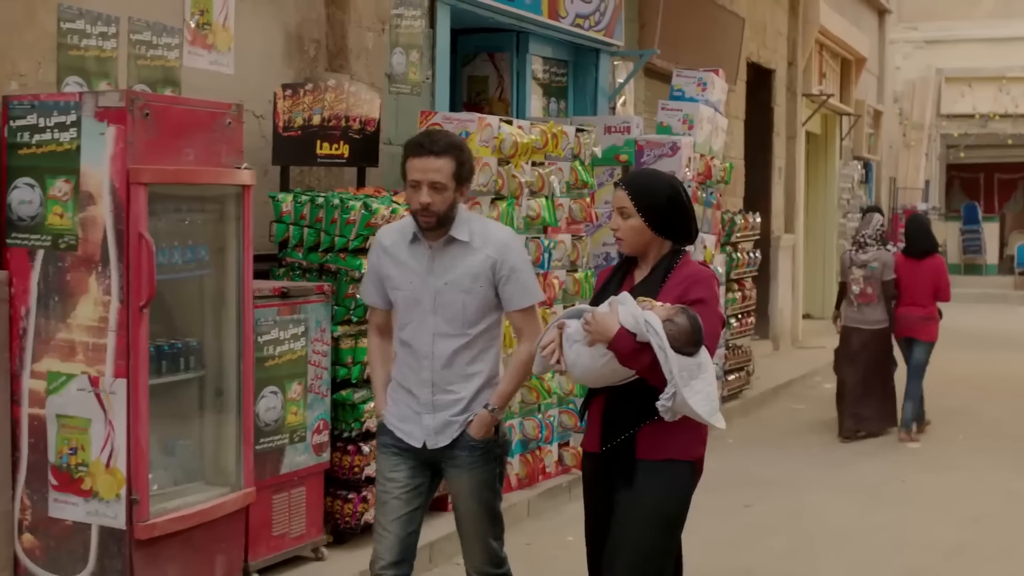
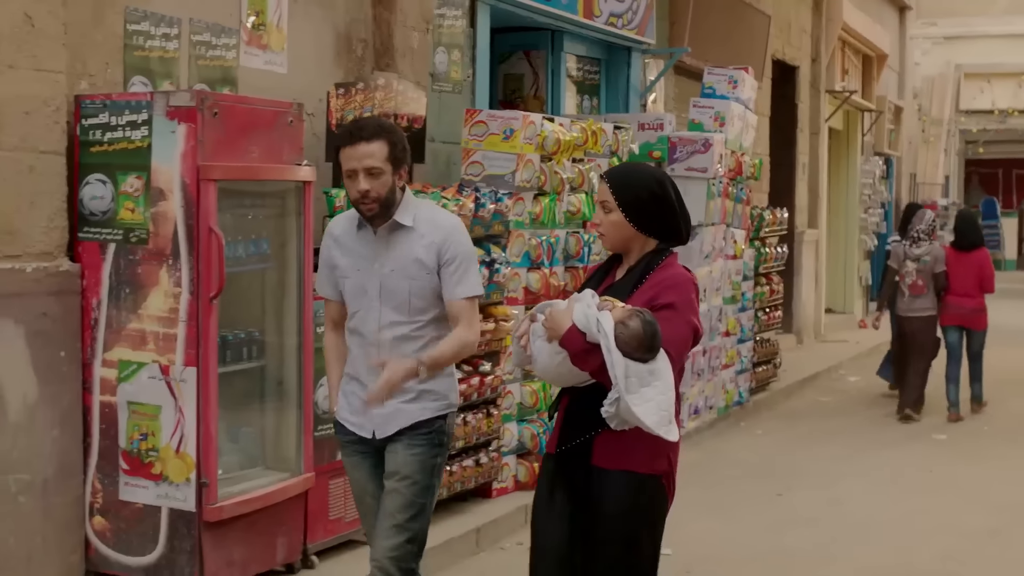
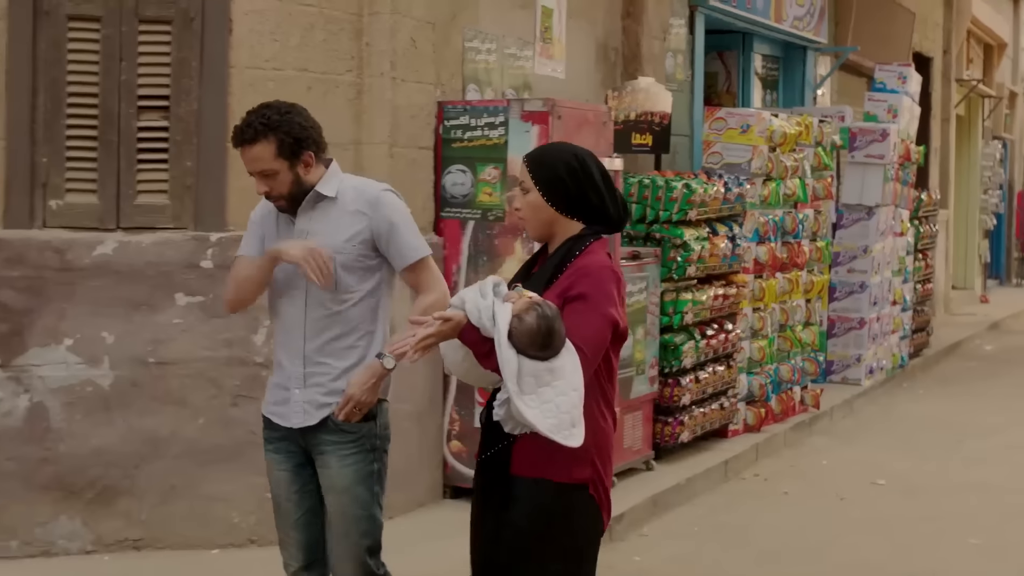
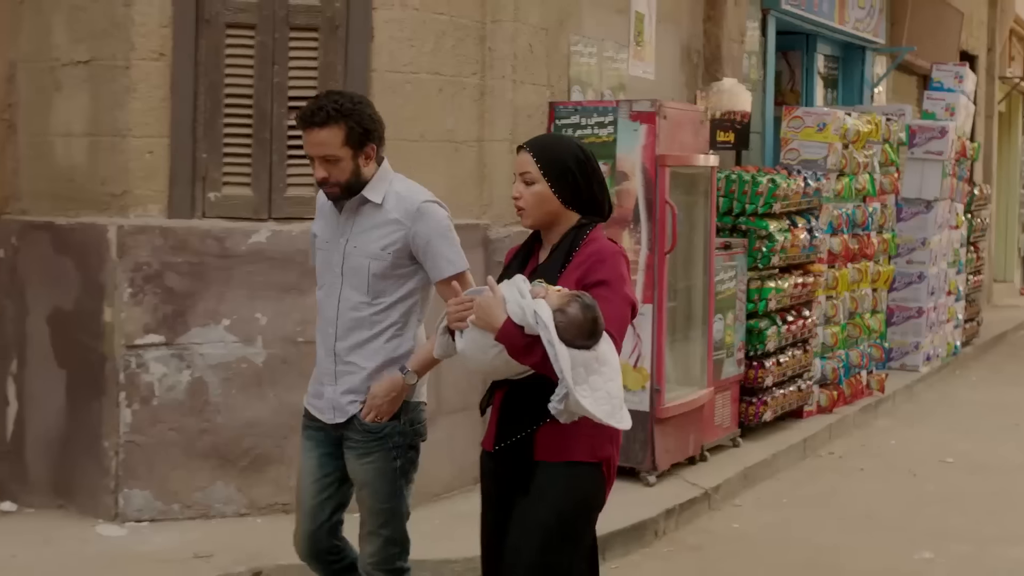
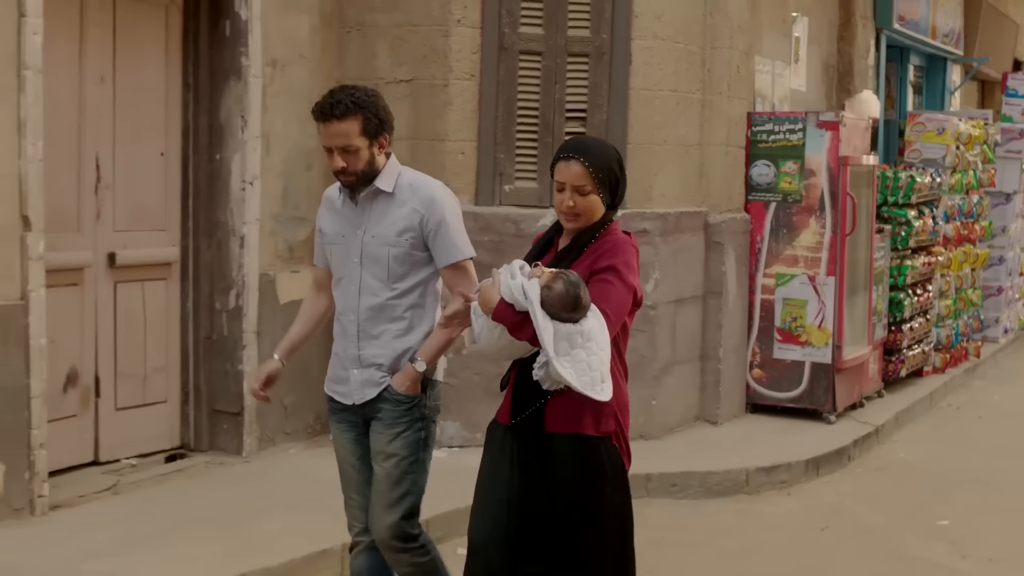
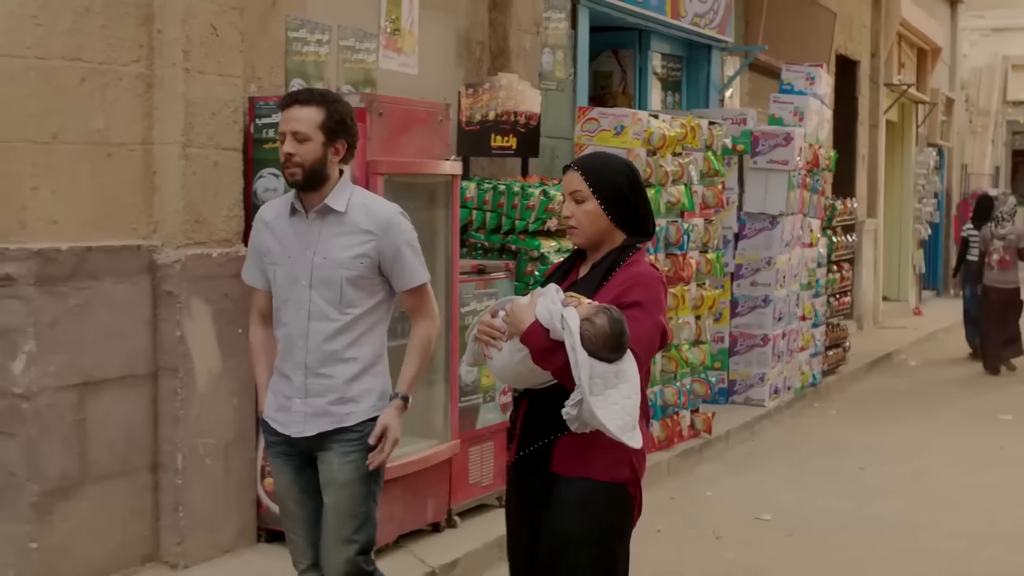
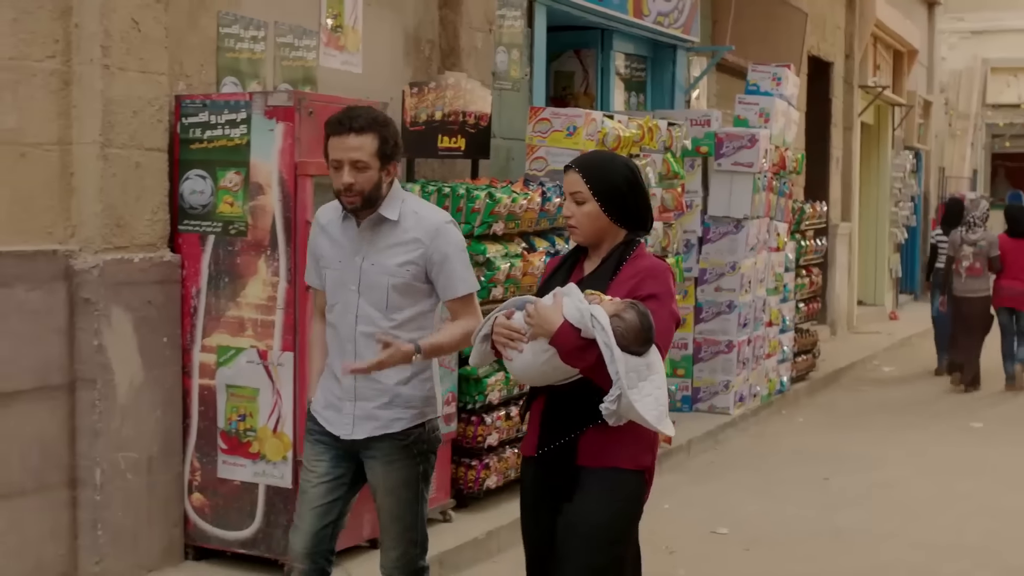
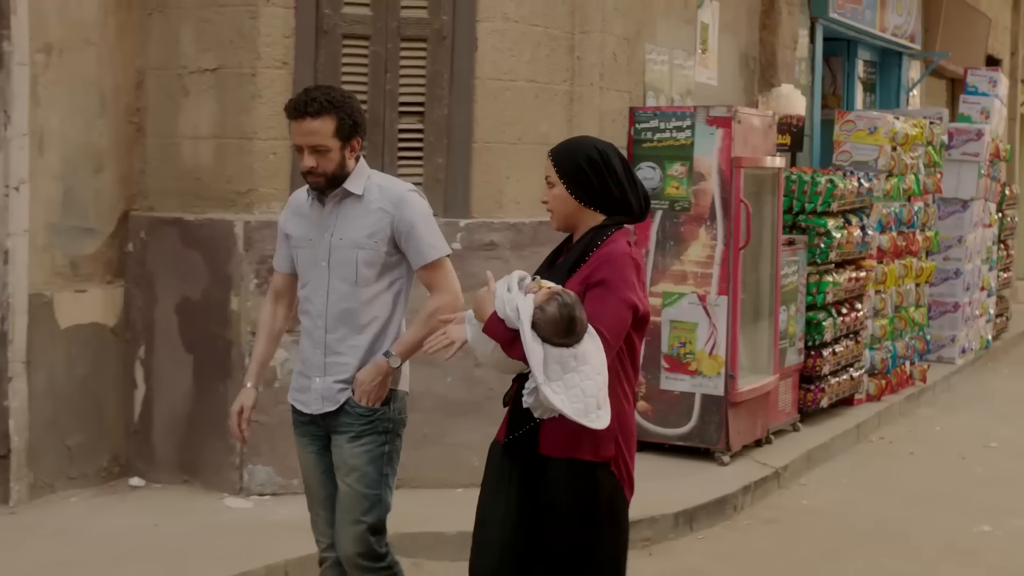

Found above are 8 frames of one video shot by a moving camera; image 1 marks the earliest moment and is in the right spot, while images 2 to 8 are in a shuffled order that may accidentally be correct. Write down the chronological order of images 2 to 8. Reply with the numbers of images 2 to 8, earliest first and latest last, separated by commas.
2, 7, 6, 3, 4, 8, 5
